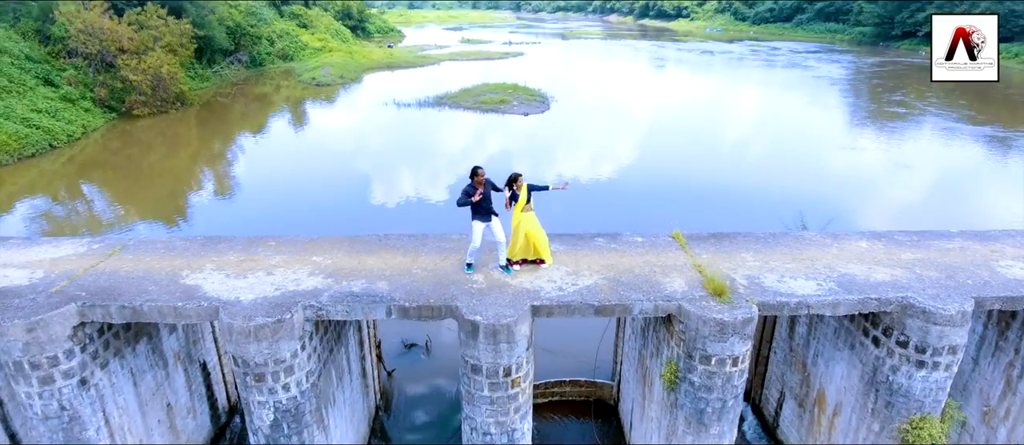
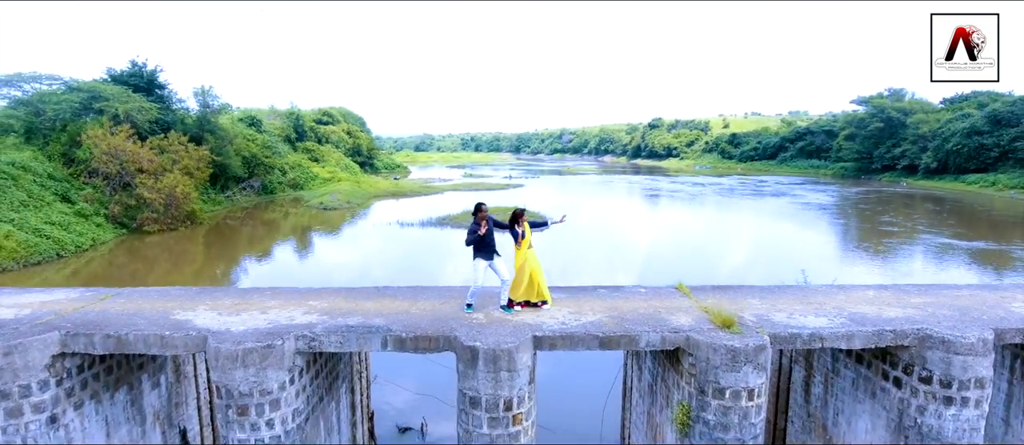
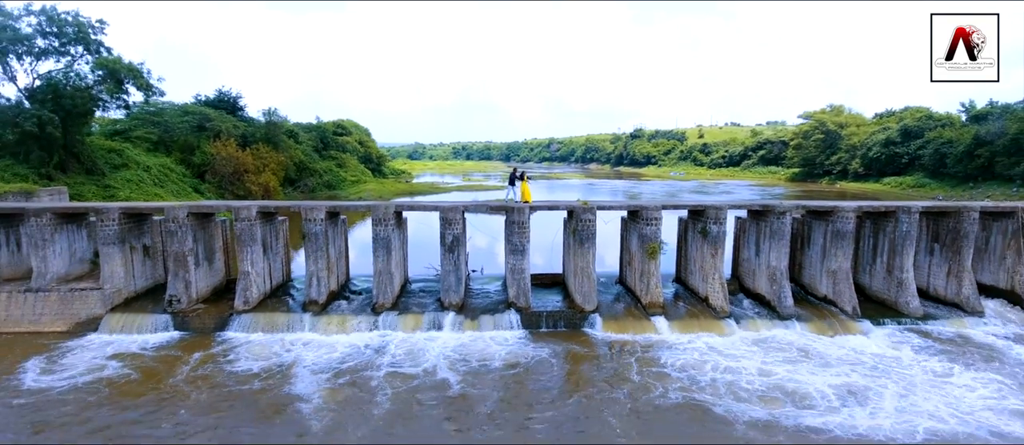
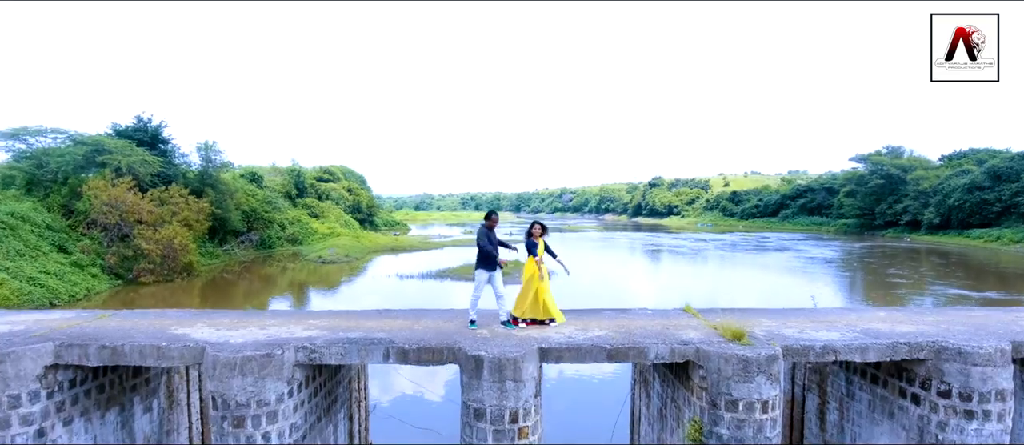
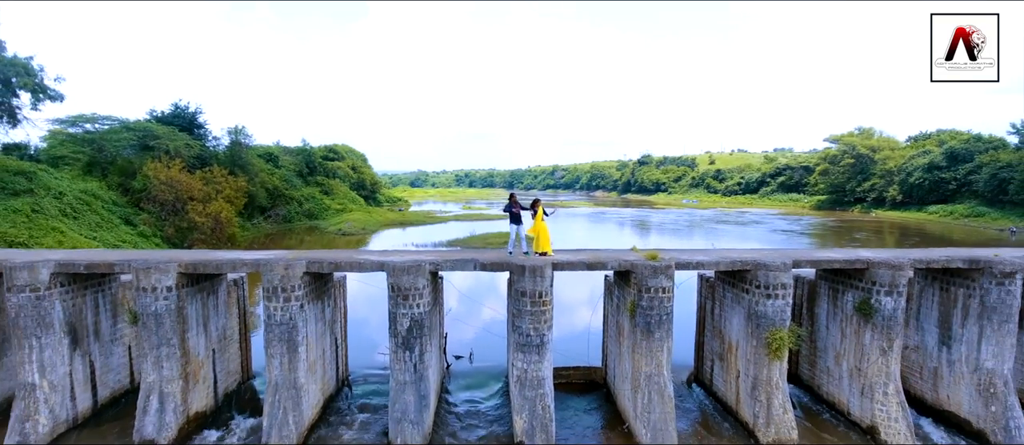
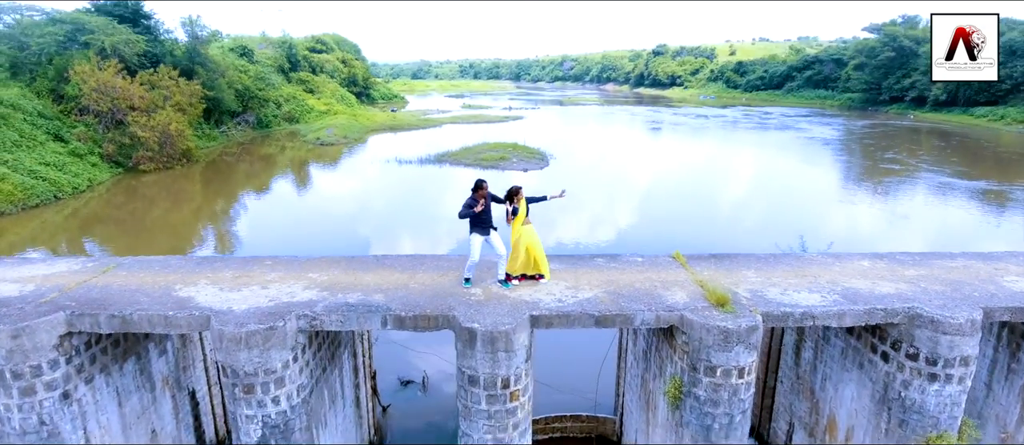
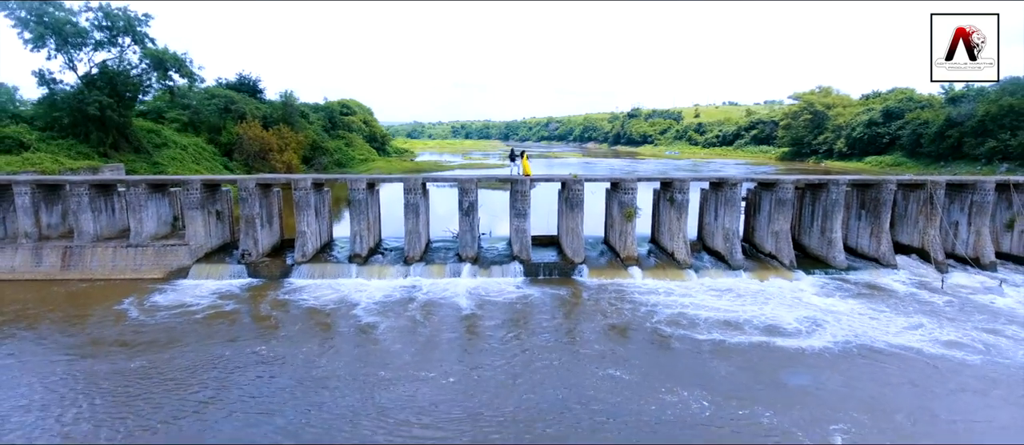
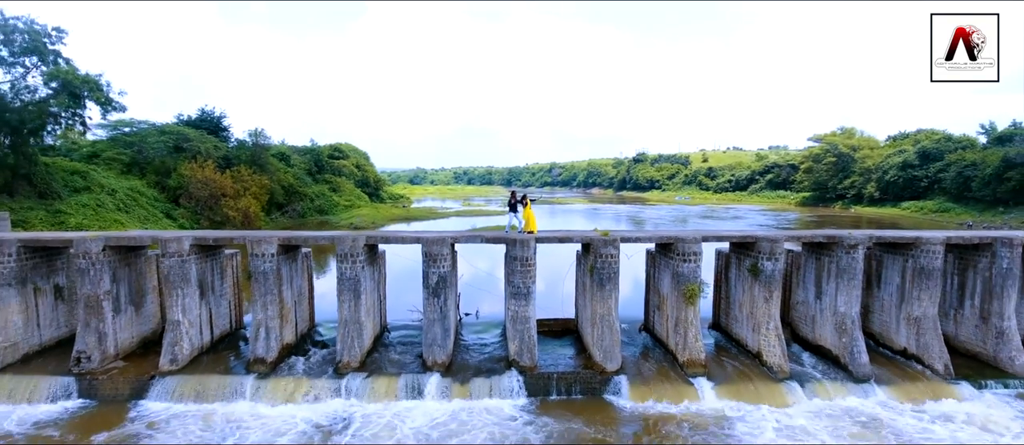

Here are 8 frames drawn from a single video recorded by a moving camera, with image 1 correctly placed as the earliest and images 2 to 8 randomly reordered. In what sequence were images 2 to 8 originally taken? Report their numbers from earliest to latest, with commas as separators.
6, 2, 4, 5, 8, 3, 7
